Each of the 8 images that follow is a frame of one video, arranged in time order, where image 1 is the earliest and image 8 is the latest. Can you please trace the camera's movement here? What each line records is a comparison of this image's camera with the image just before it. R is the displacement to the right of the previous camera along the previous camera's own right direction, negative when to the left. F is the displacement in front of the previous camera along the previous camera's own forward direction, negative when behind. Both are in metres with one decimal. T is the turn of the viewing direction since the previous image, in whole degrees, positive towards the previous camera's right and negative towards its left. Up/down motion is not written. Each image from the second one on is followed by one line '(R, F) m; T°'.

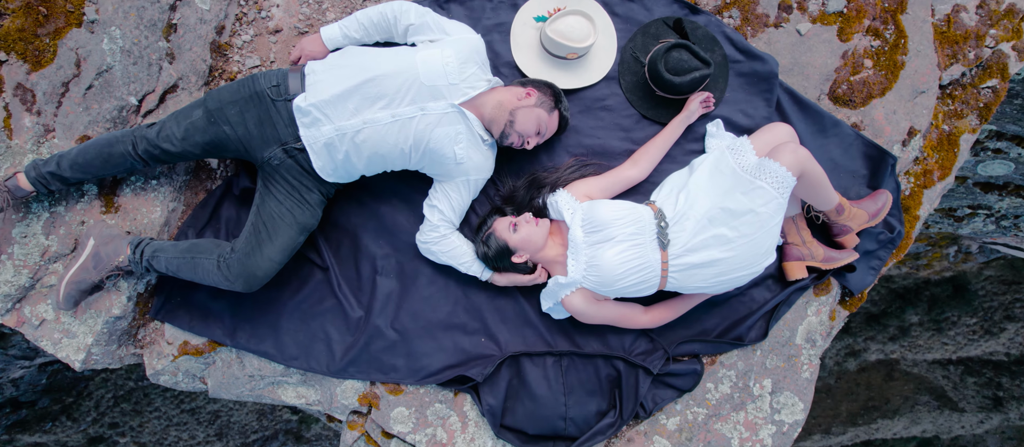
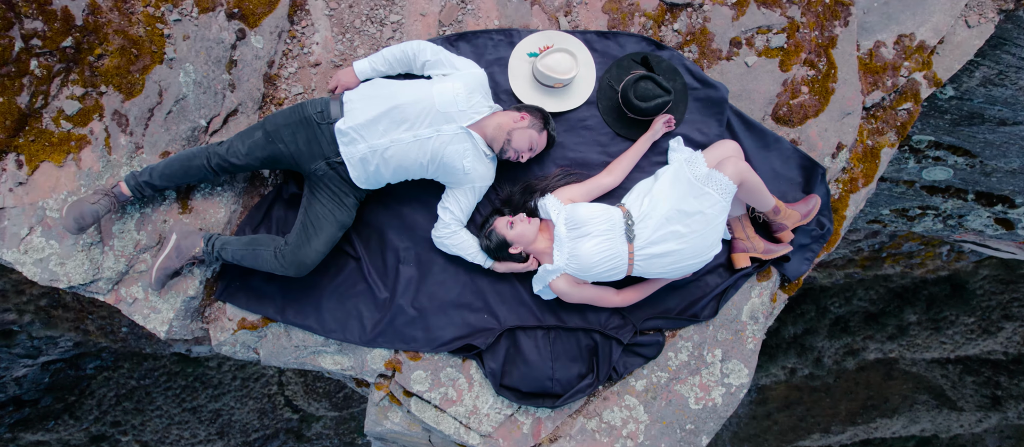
(0.0, -0.4) m; 0°
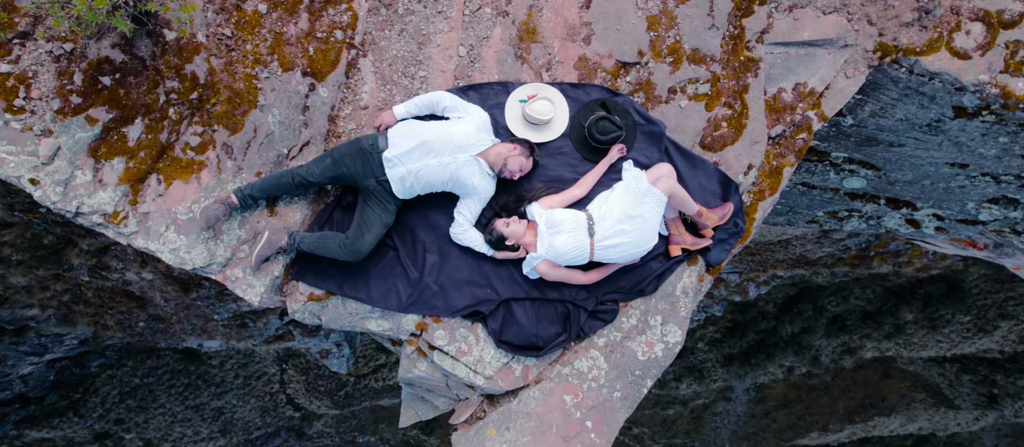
(0.0, -0.9) m; 0°
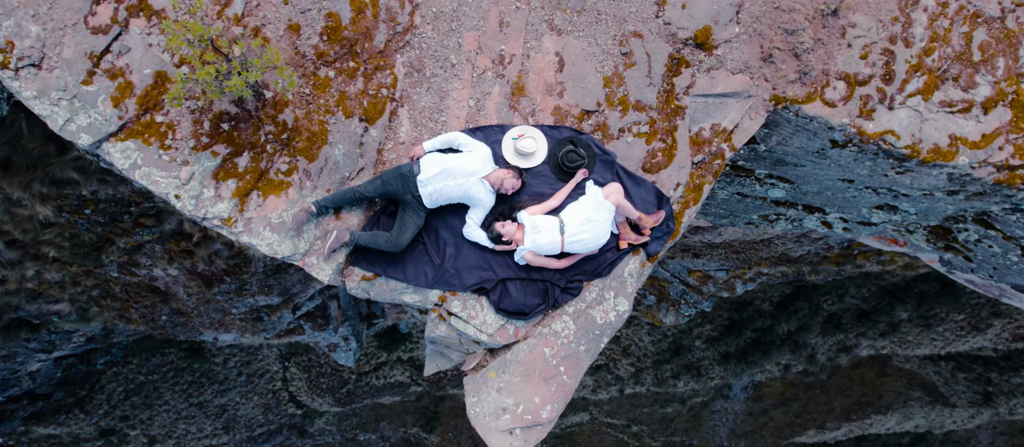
(0.0, -1.3) m; 0°
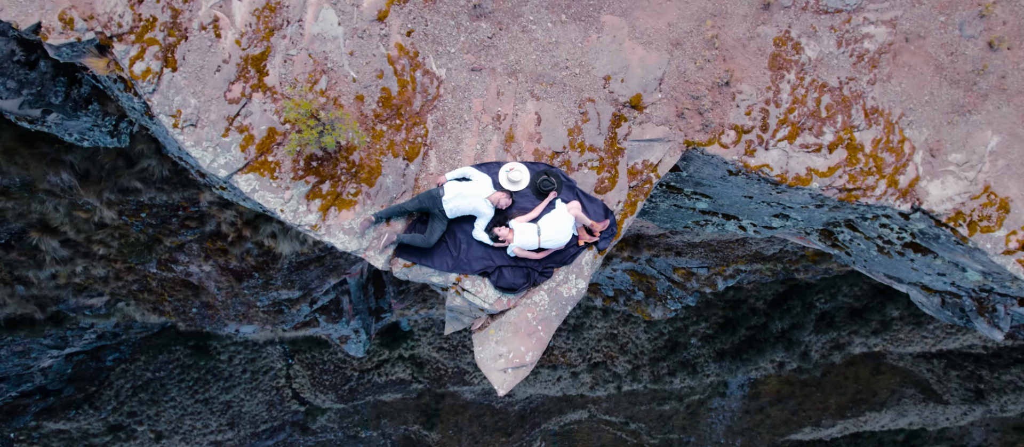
(+0.1, -2.2) m; 0°
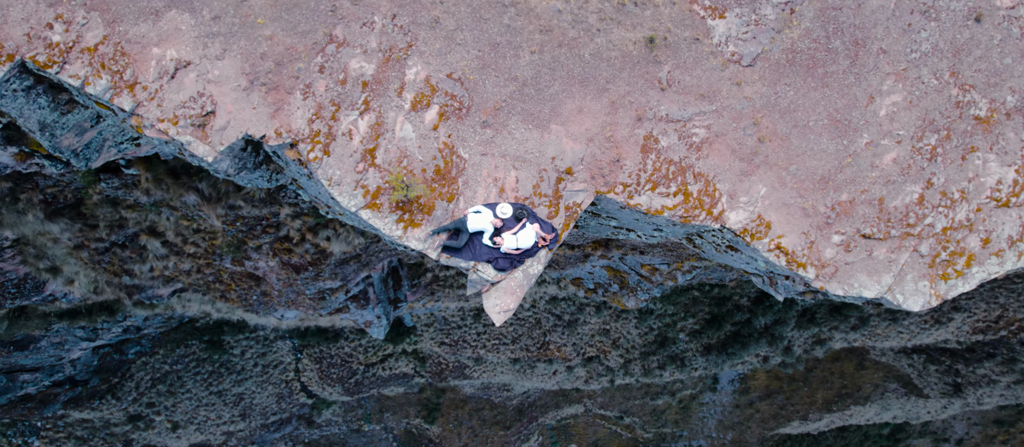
(+0.1, -6.0) m; 0°
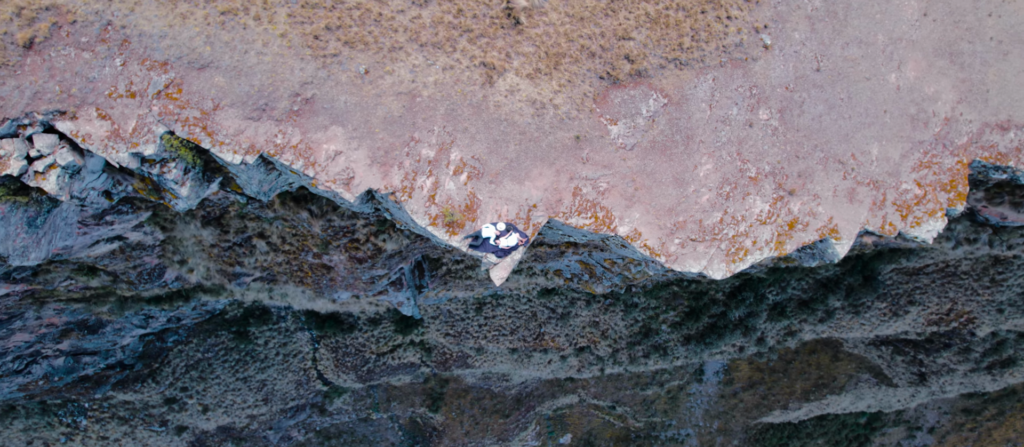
(+0.2, -11.6) m; 0°
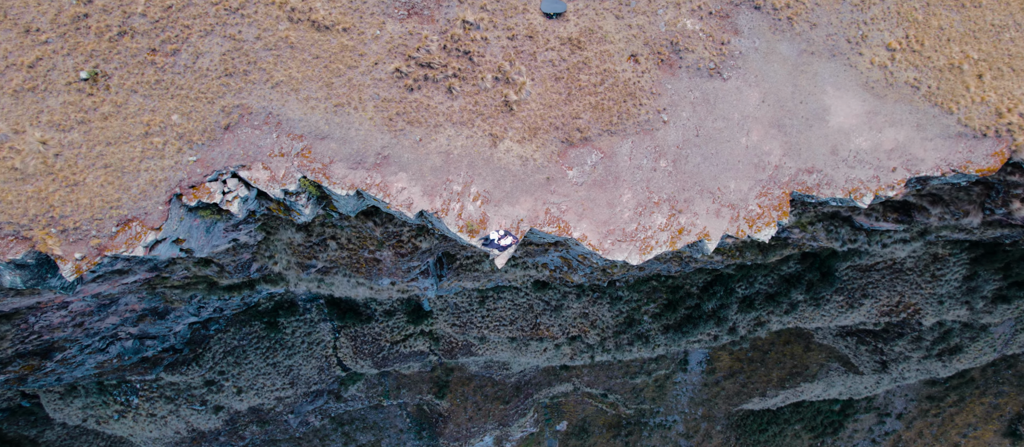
(+0.2, -15.1) m; 0°
